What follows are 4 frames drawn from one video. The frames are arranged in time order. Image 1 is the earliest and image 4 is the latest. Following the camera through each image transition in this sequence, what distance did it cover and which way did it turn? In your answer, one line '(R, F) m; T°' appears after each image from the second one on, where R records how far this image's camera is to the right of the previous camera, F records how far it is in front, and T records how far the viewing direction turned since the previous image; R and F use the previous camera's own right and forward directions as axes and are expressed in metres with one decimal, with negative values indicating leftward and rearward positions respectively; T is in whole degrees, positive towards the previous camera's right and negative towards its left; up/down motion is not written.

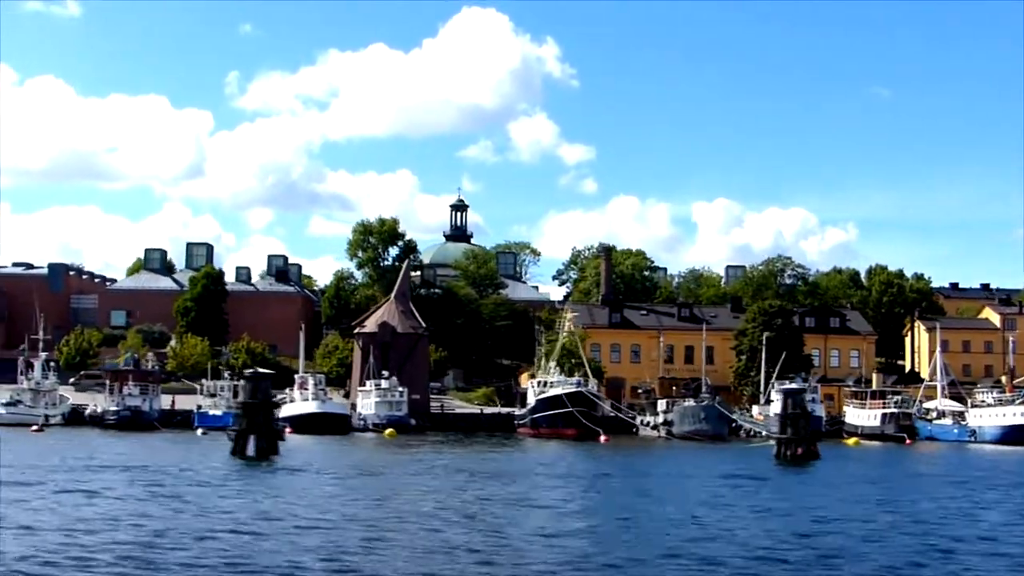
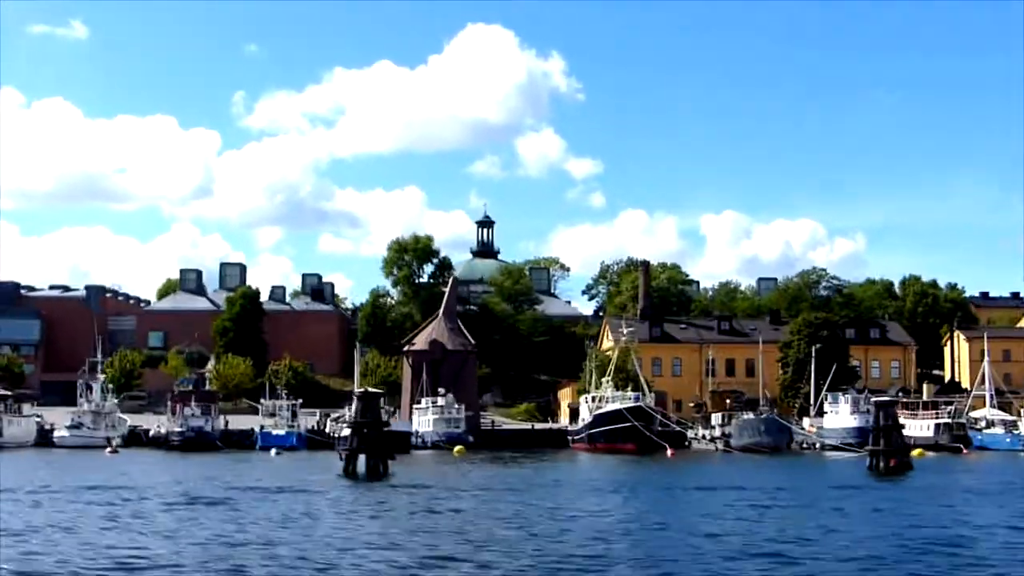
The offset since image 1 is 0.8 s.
(-2.5, -0.4) m; 0°
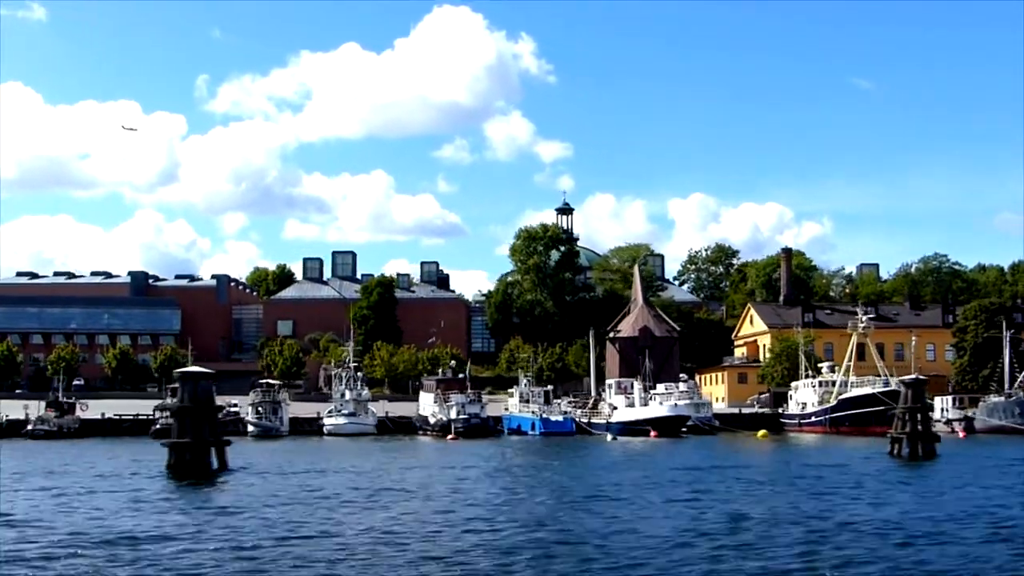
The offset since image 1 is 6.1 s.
(-15.5, -1.6) m; +2°
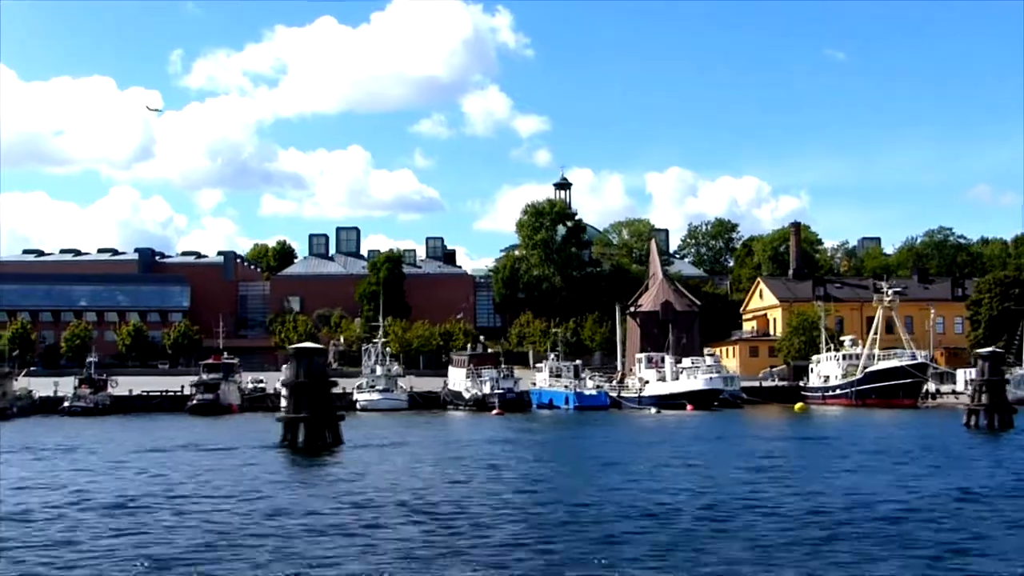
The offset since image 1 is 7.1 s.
(-2.9, -0.3) m; +1°
